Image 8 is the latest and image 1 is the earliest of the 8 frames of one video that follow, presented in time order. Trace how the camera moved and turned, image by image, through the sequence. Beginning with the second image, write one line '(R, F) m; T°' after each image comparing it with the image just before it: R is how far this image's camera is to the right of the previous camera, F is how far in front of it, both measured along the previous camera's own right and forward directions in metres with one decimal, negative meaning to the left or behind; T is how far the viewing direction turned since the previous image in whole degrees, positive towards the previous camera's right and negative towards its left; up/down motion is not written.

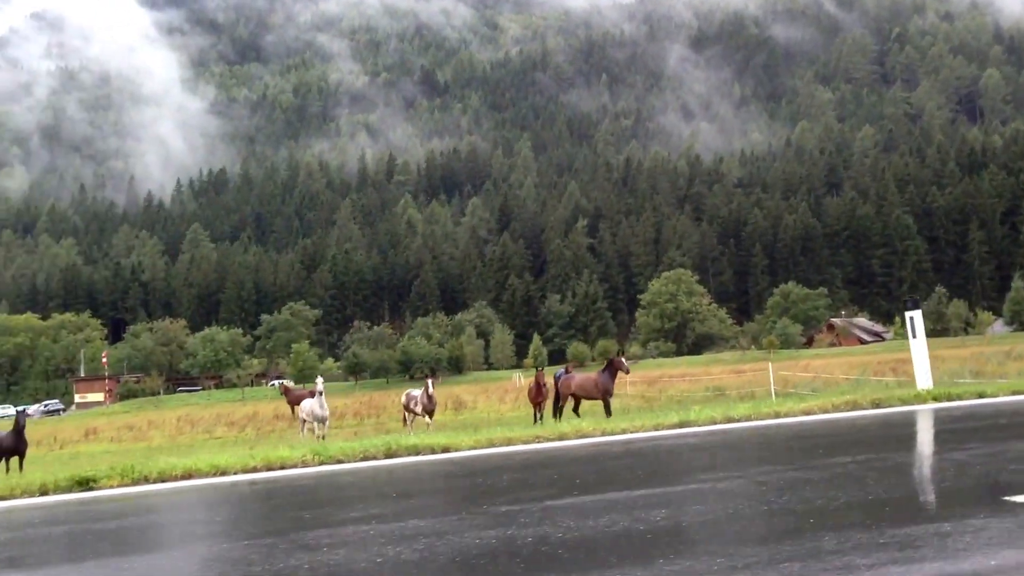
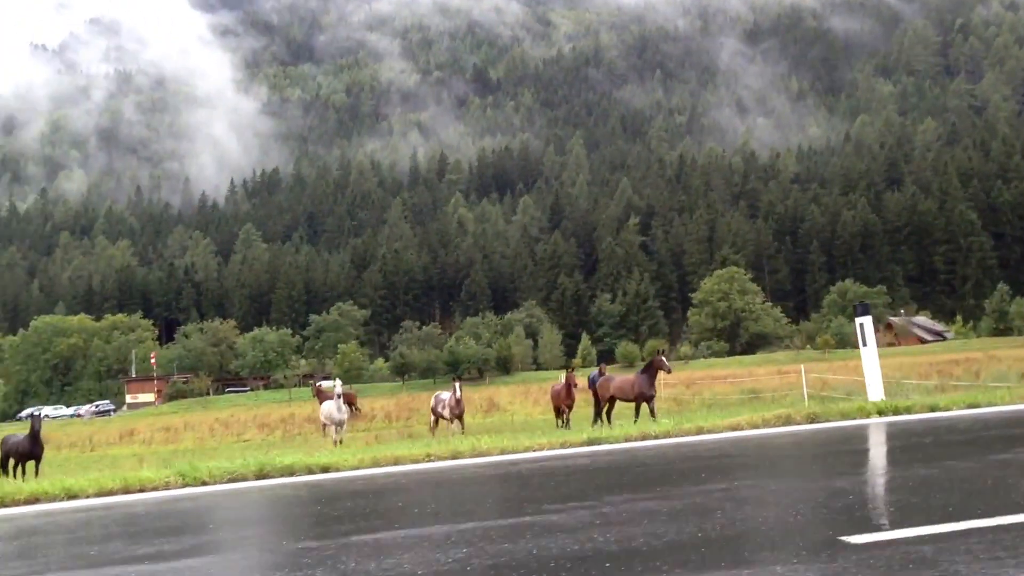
(+2.2, +1.1) m; -3°
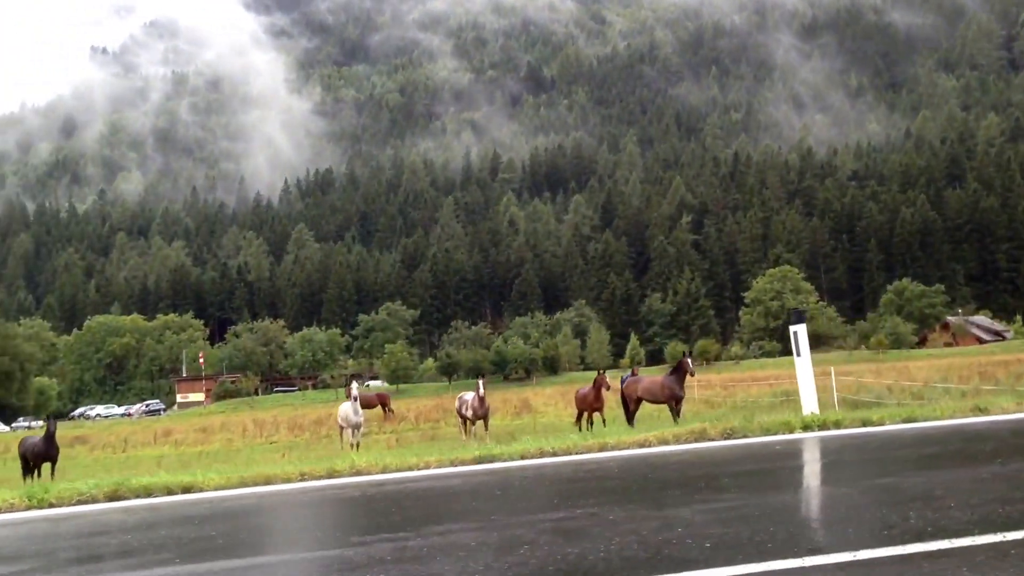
(+2.2, +0.9) m; -3°
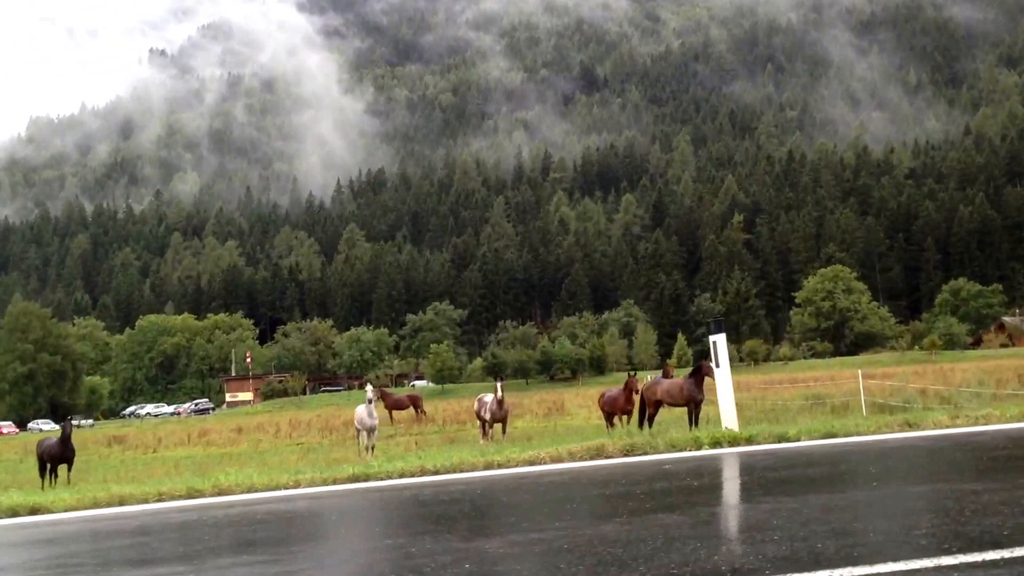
(+2.2, +0.6) m; -3°
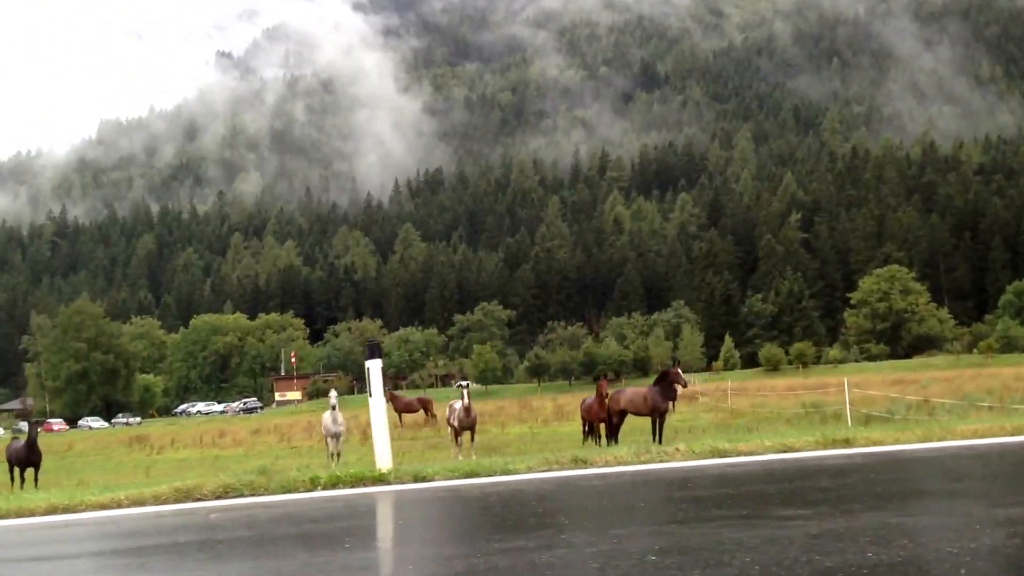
(+5.8, +1.2) m; -5°
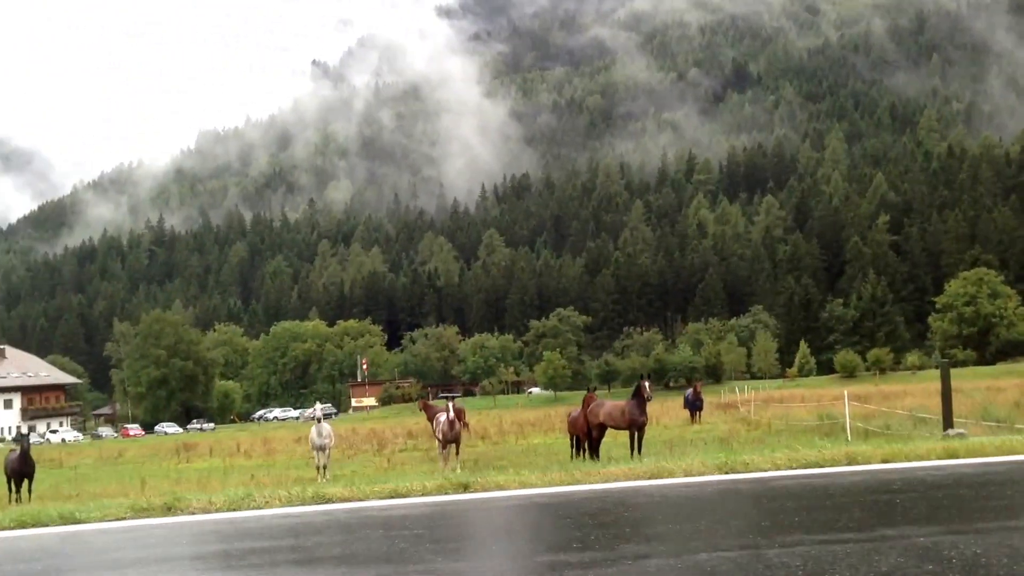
(+6.6, +0.9) m; -6°
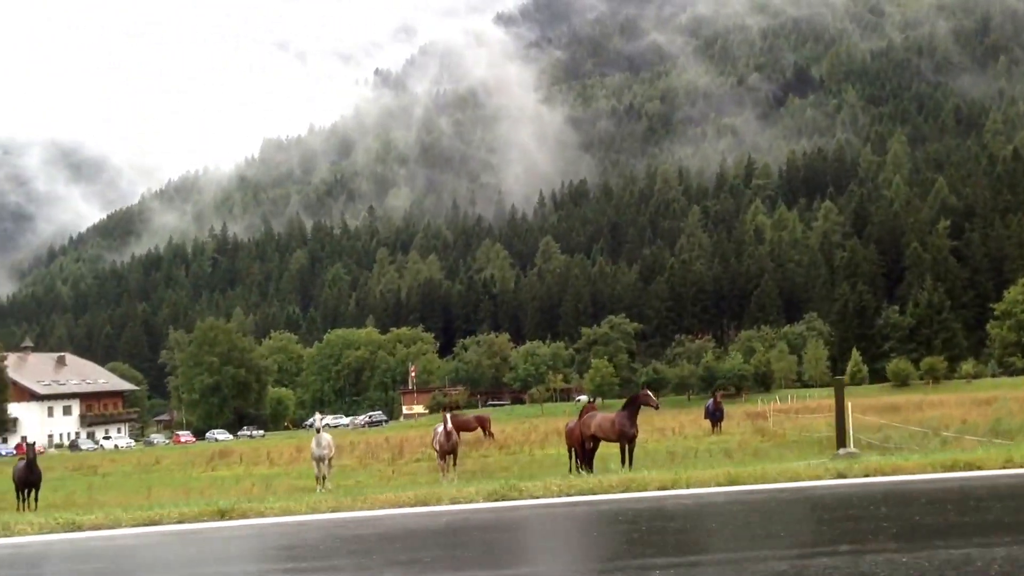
(+4.0, +0.2) m; -4°
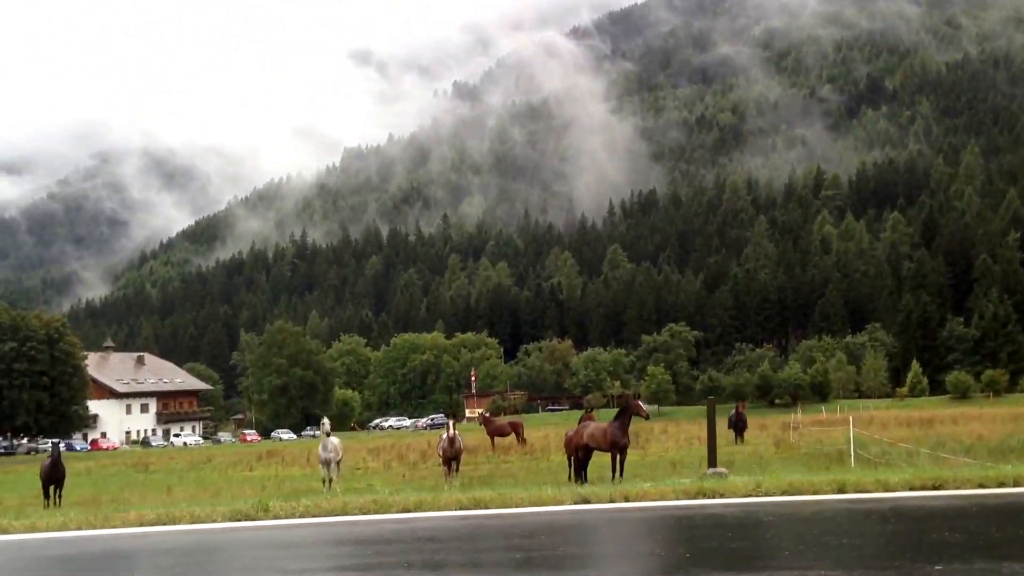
(+4.5, -2.0) m; -5°
